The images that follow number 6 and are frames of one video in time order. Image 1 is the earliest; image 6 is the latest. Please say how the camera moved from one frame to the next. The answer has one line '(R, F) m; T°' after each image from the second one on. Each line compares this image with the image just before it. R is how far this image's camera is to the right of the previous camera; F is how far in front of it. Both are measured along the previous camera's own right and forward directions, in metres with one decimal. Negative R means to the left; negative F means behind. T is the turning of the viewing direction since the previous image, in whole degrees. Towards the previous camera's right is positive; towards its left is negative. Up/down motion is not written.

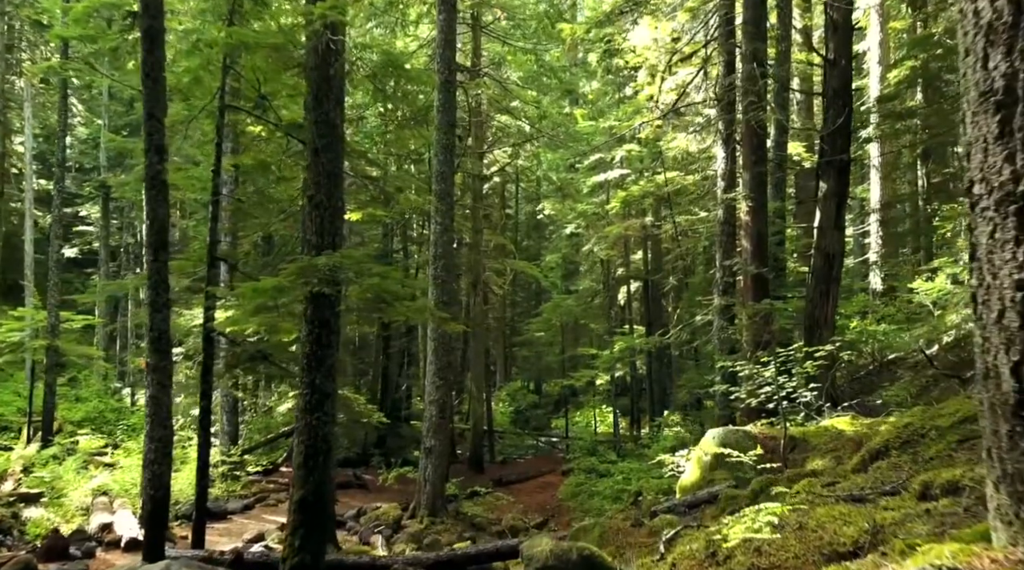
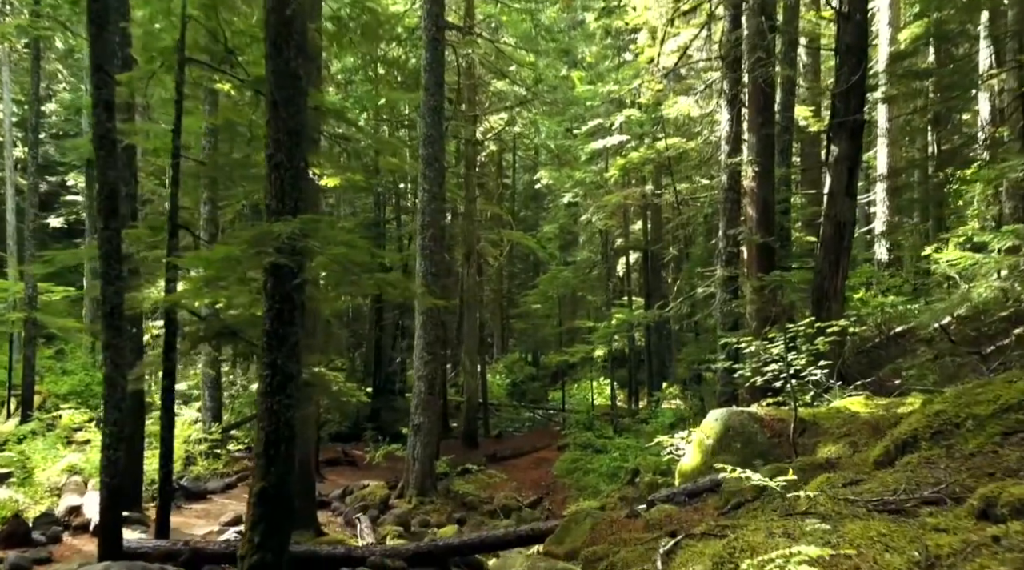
(+0.1, +0.8) m; 0°
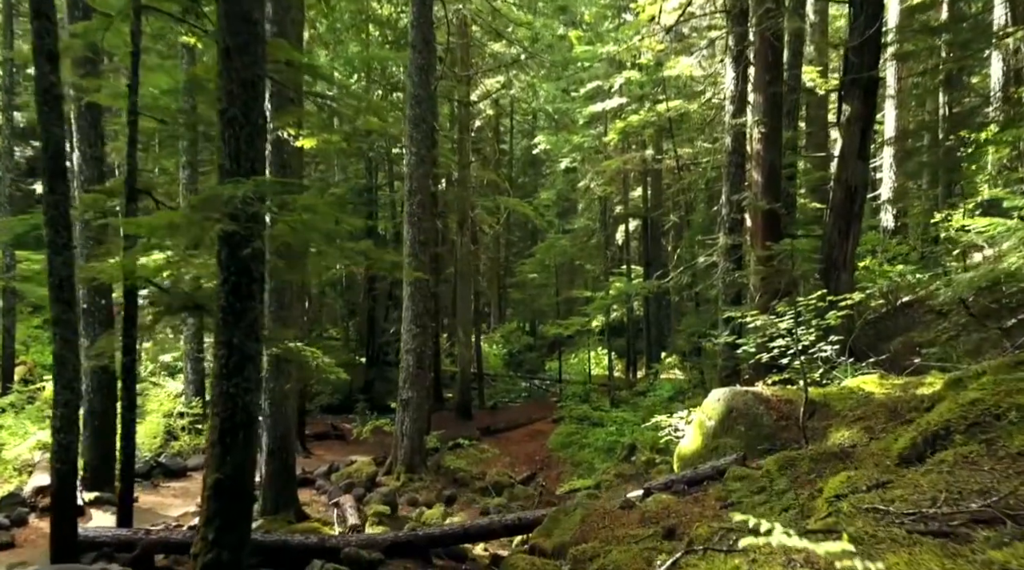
(+0.1, +0.8) m; 0°
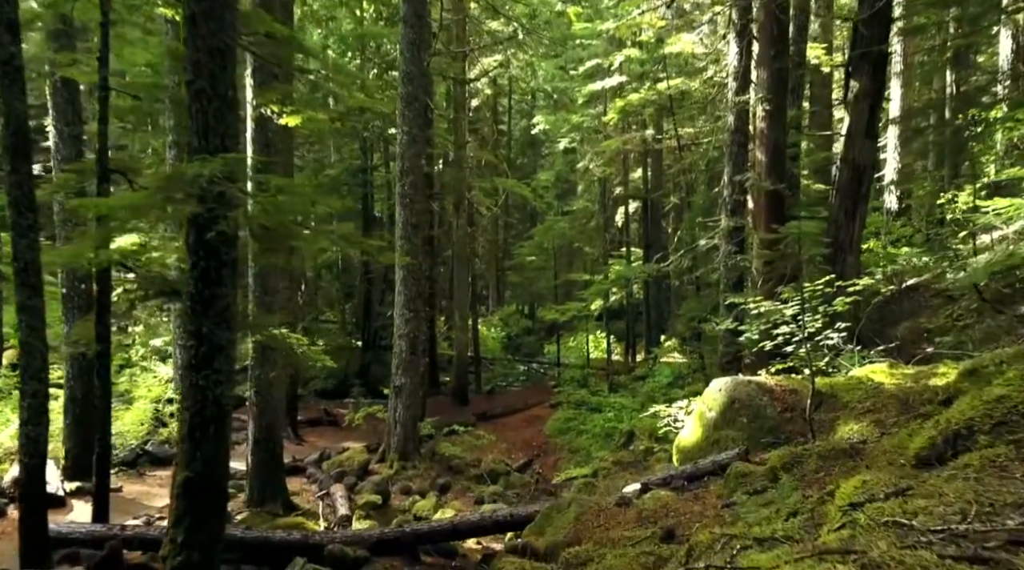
(+0.1, +0.4) m; 0°
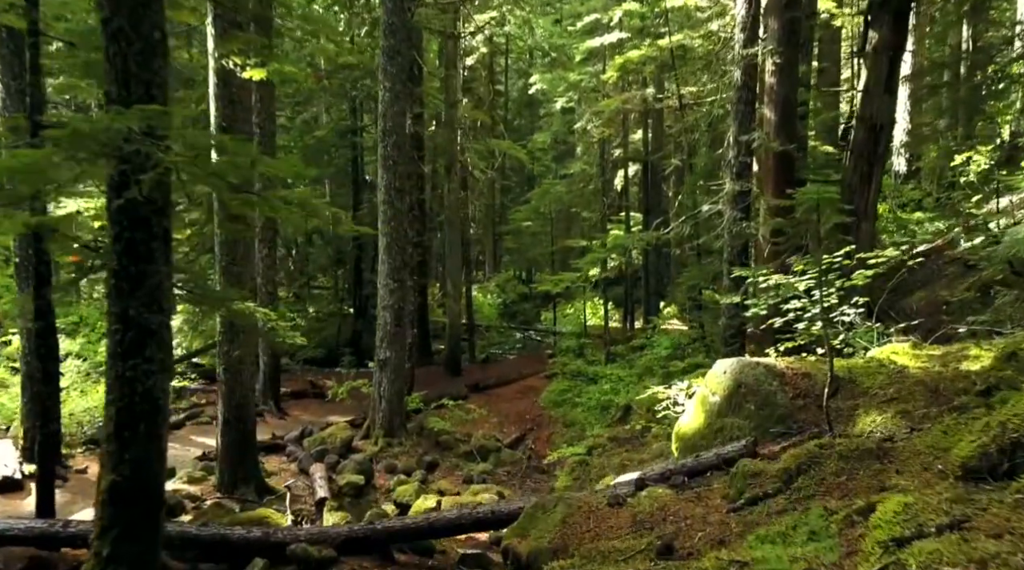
(+0.1, +0.9) m; 0°
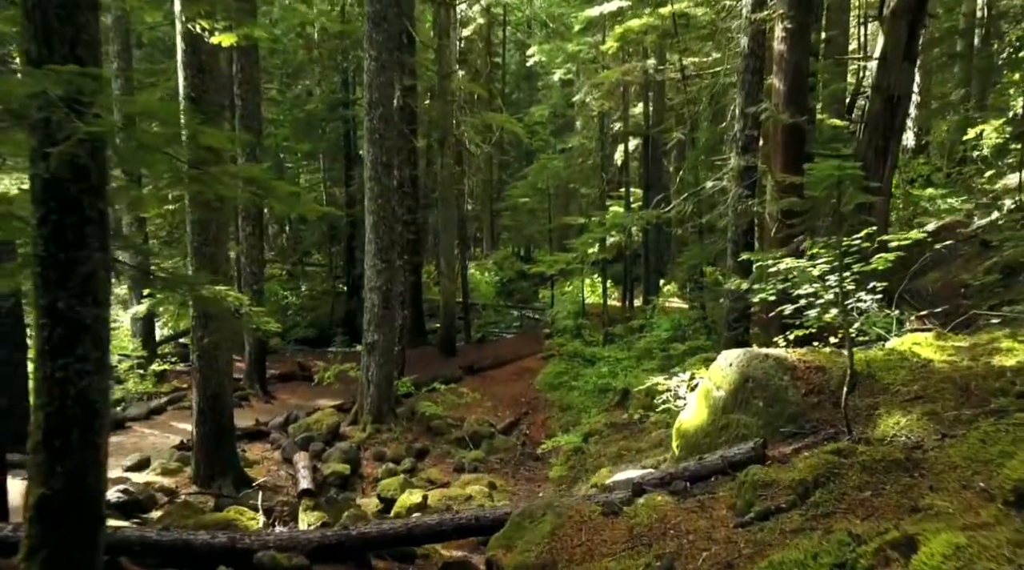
(+0.1, +0.7) m; 0°
